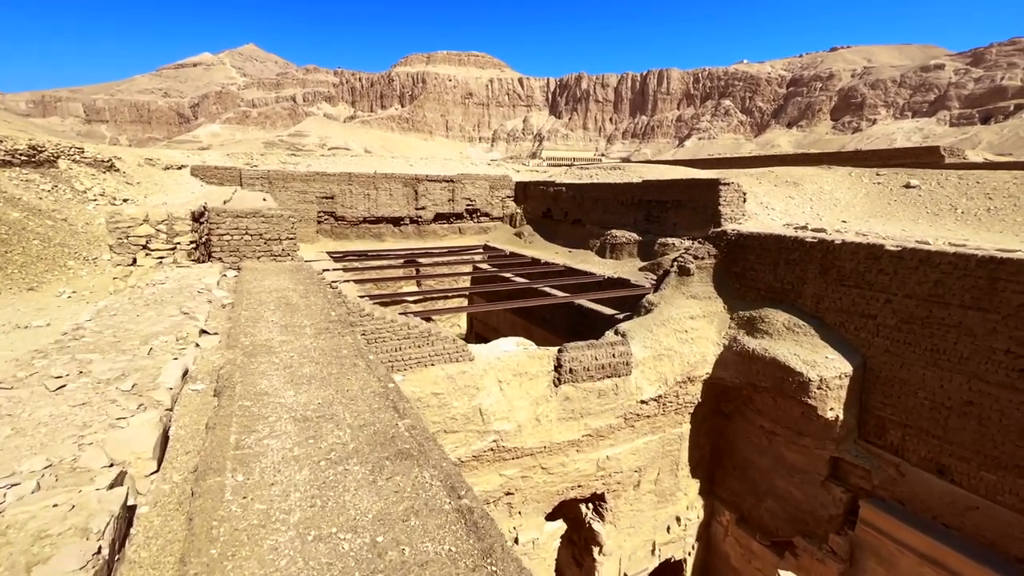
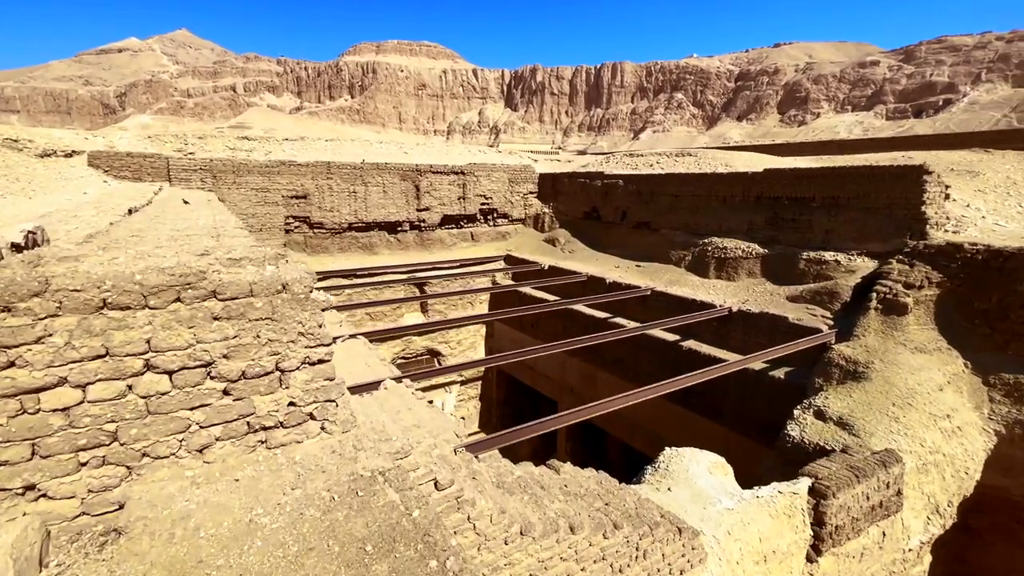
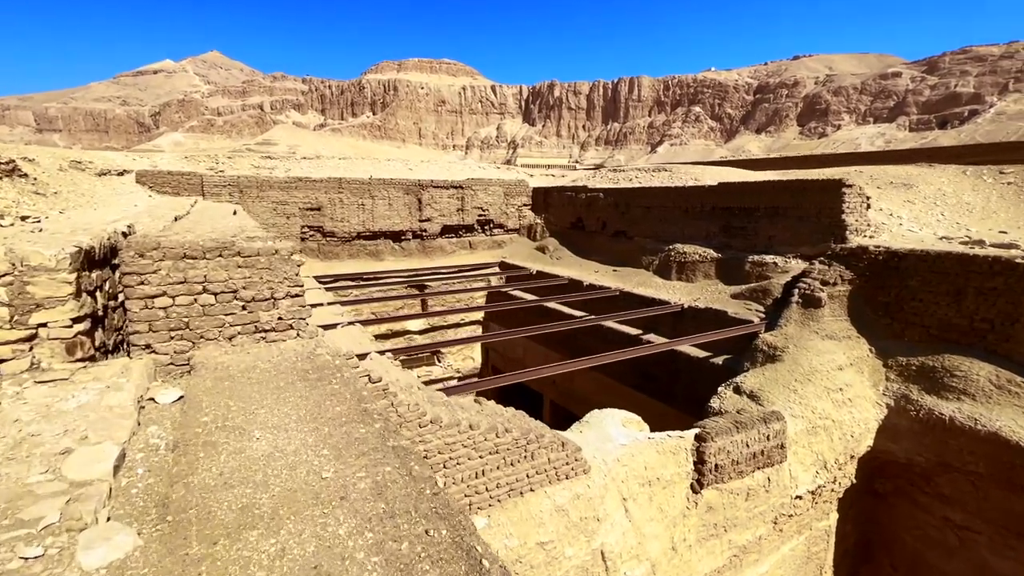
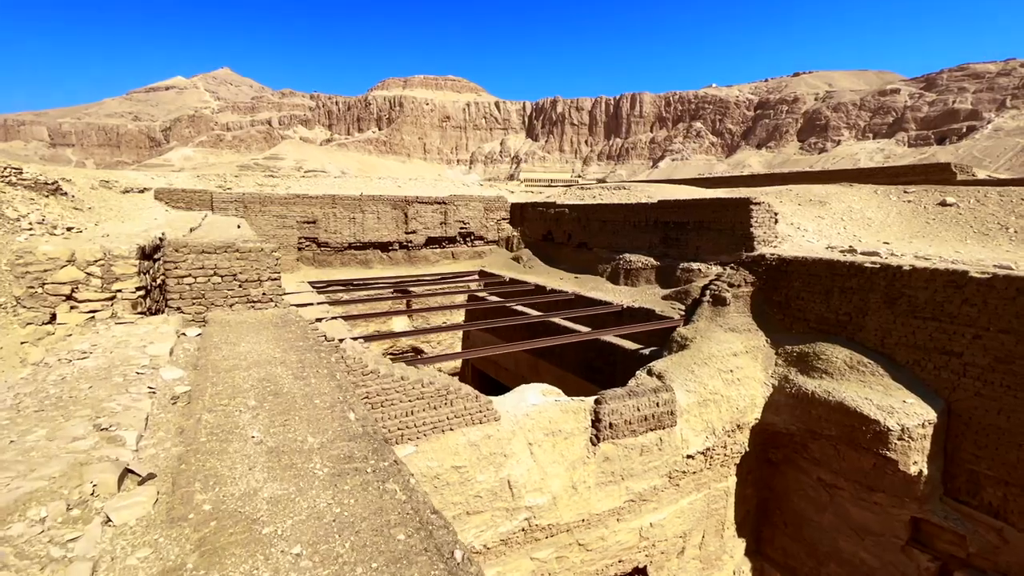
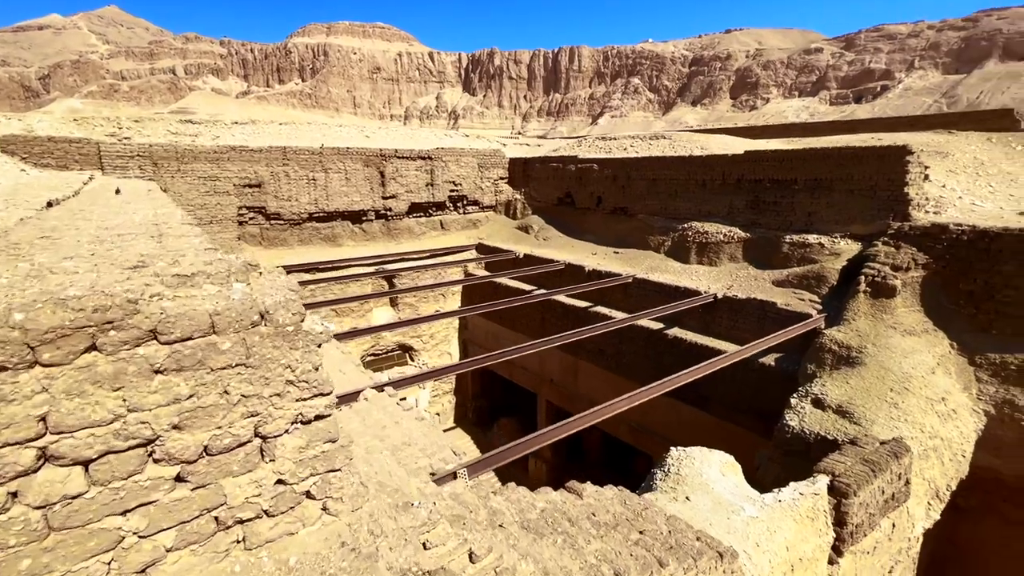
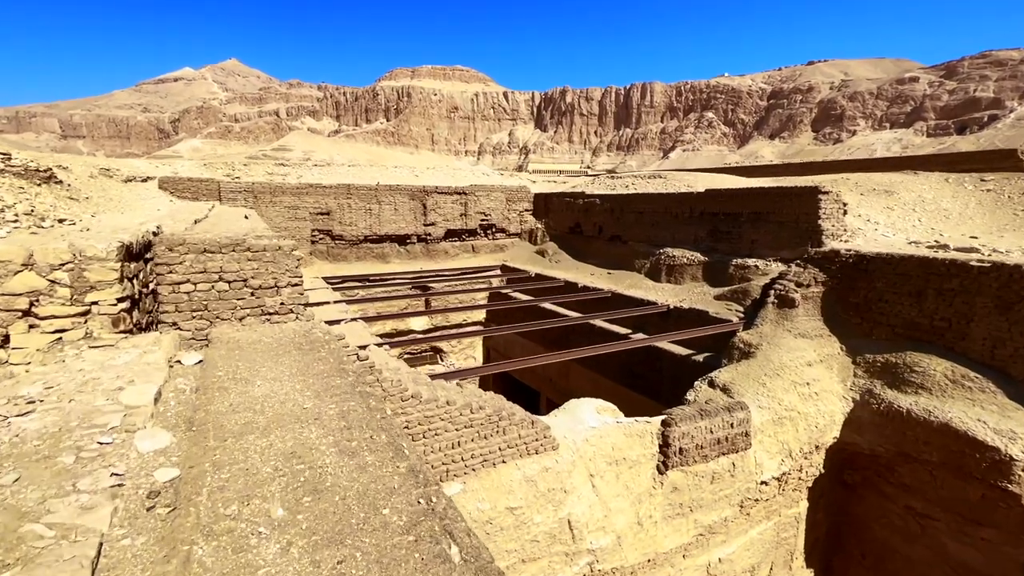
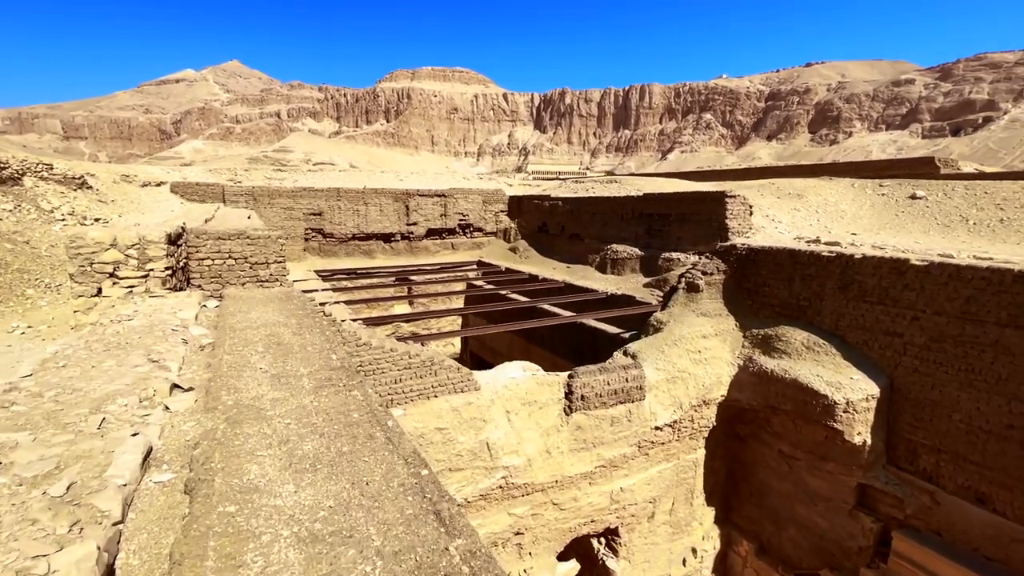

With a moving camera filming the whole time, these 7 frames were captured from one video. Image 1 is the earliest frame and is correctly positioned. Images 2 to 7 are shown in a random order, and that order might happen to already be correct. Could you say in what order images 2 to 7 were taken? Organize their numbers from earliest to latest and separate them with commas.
7, 4, 6, 3, 2, 5
